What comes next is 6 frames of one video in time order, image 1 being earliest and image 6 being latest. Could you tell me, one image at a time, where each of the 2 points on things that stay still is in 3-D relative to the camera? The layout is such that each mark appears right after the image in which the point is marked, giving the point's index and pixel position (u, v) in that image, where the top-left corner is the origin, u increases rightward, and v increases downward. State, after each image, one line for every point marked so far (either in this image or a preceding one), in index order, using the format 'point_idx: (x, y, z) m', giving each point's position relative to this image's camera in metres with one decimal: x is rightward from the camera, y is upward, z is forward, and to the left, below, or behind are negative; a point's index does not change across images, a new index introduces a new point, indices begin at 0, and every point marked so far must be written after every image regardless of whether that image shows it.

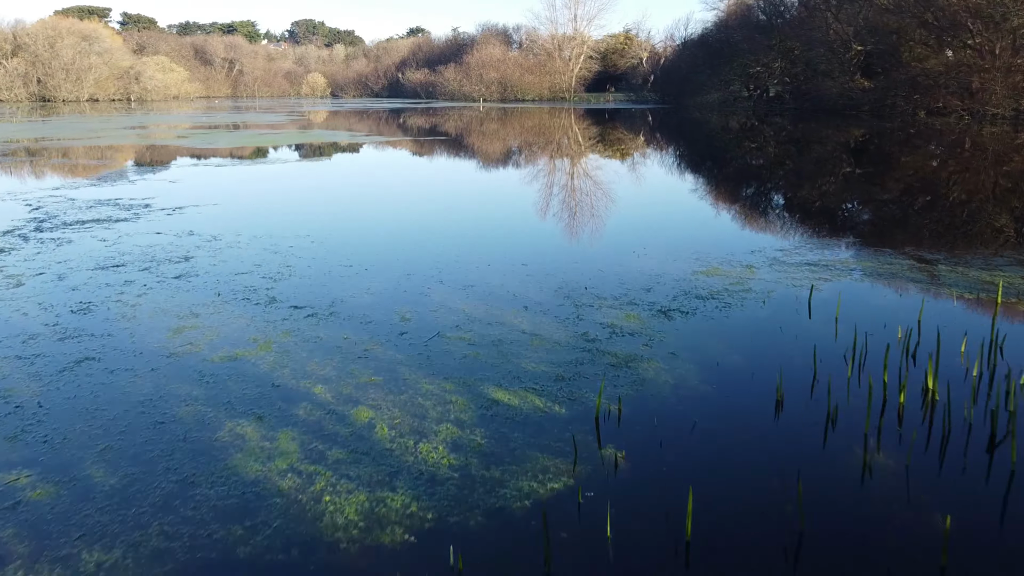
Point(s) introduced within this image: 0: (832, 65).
0: (+8.0, +5.5, +16.6) m
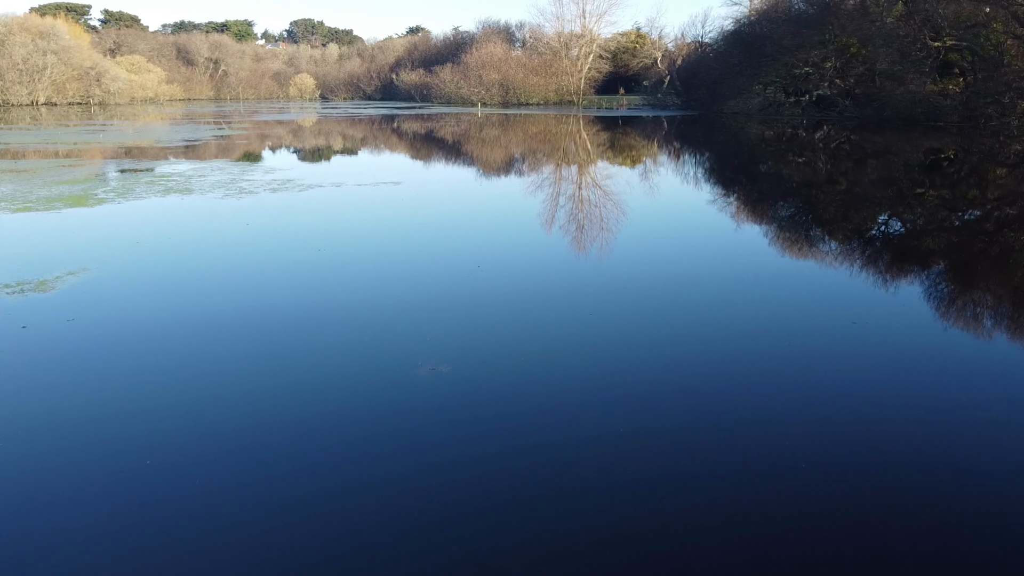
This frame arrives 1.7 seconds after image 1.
0: (+8.0, +4.6, +13.9) m
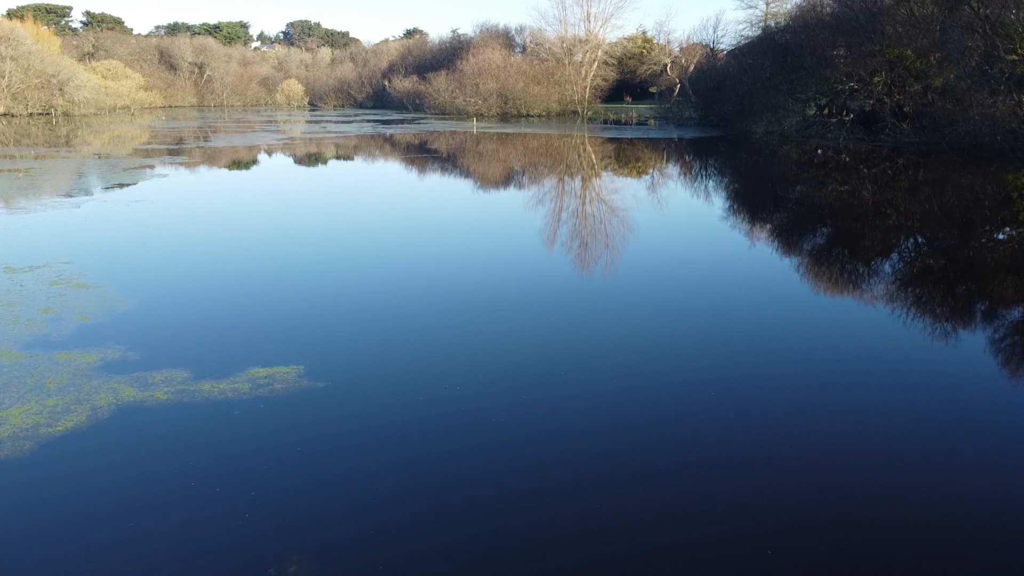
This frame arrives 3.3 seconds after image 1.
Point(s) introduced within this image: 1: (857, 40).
0: (+8.0, +3.6, +11.9) m
1: (+6.9, +5.0, +13.5) m
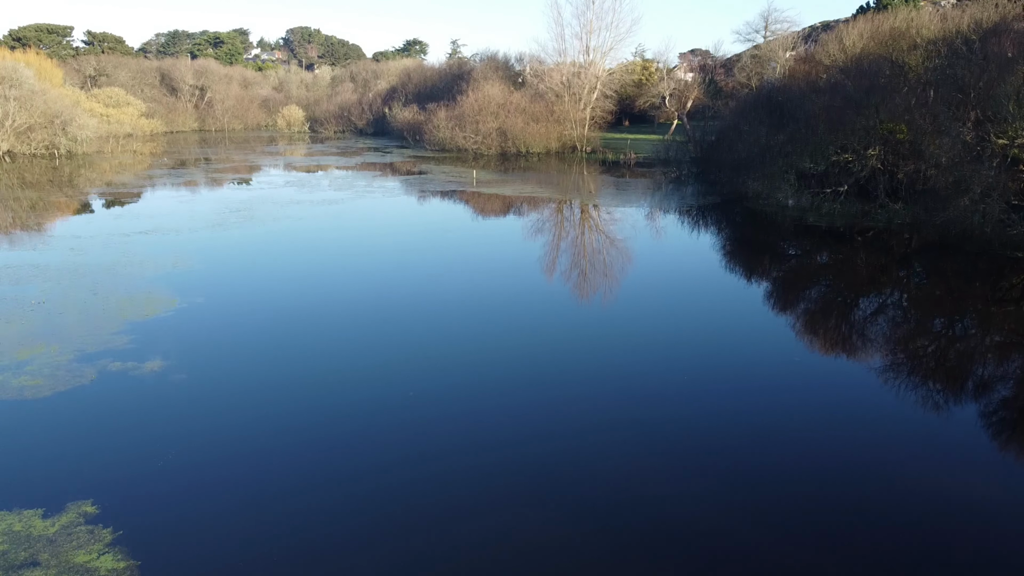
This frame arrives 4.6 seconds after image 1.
0: (+8.0, +2.3, +12.1) m
1: (+6.9, +3.6, +13.7) m
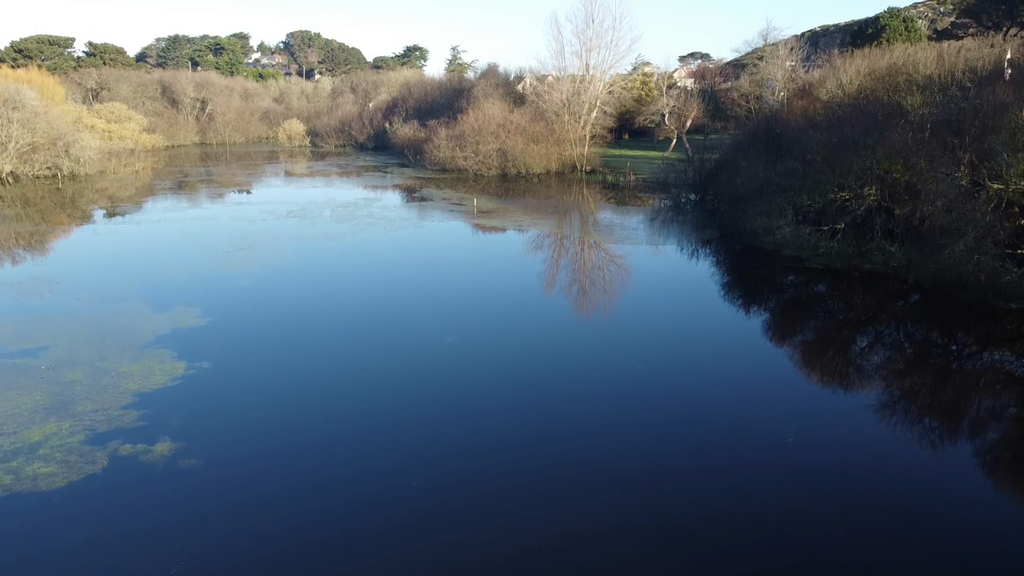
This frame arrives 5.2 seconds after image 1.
0: (+8.0, +1.6, +12.2) m
1: (+6.9, +2.9, +13.8) m
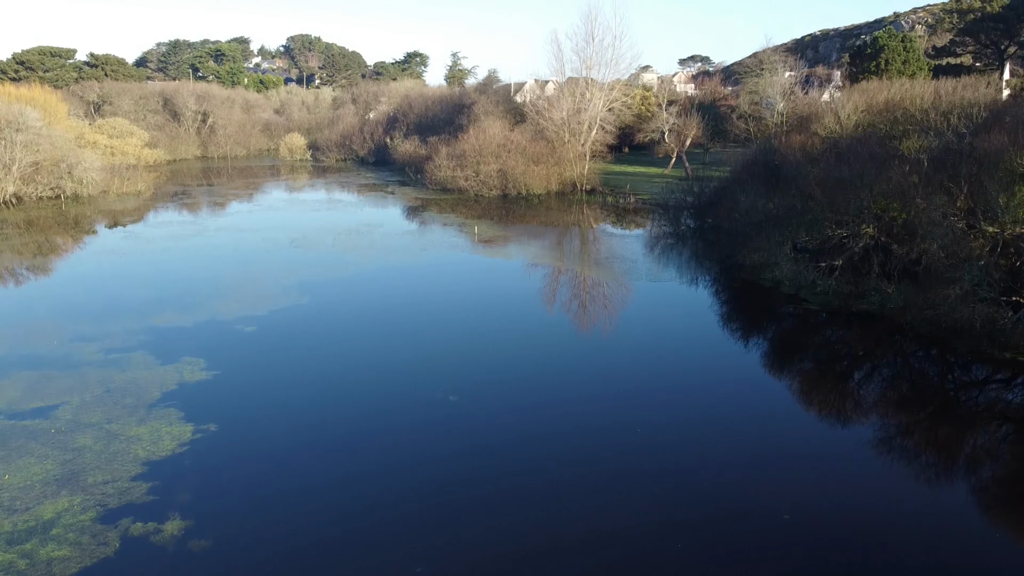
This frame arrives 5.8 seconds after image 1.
0: (+8.0, +0.8, +12.4) m
1: (+6.9, +2.2, +14.0) m
